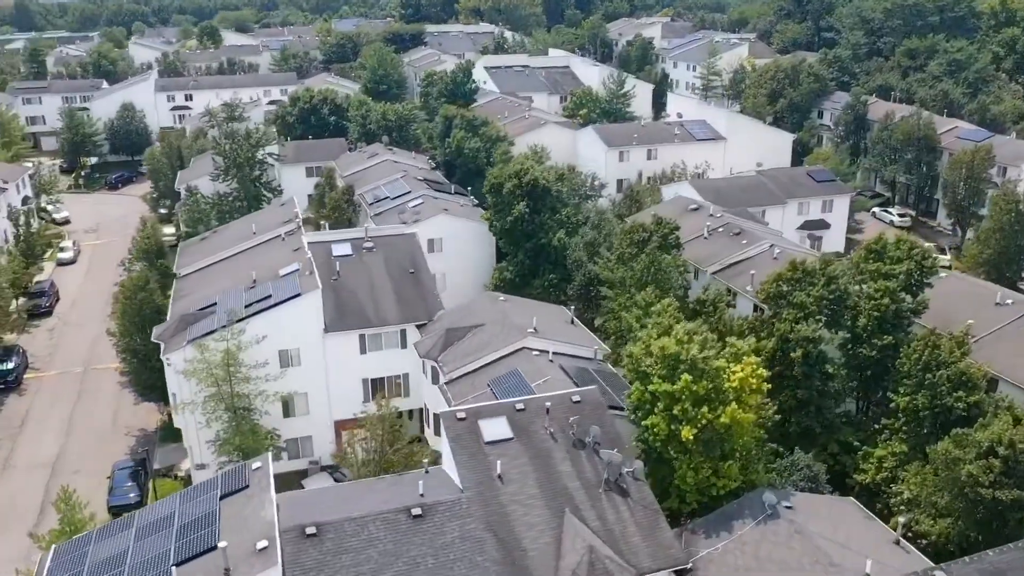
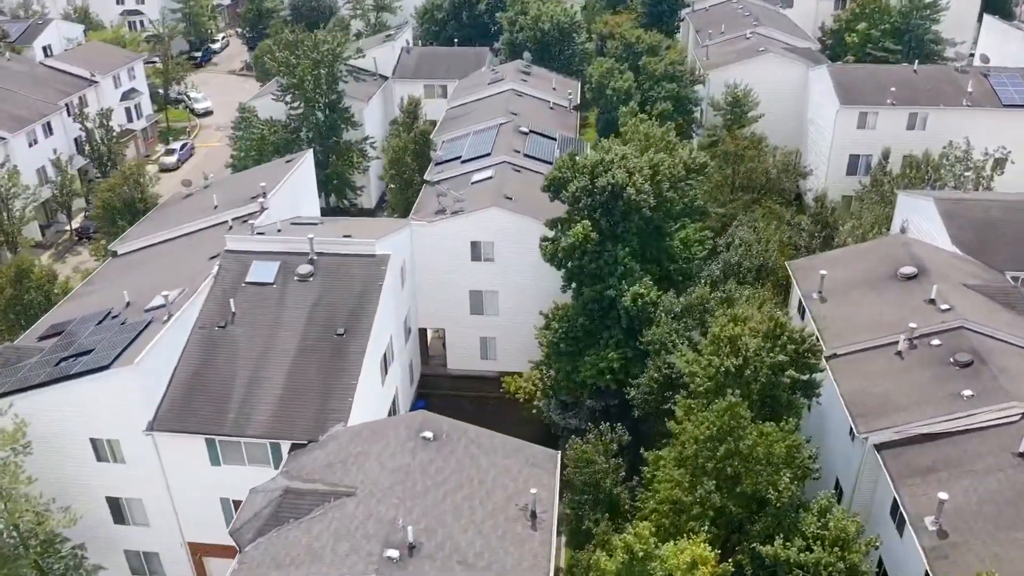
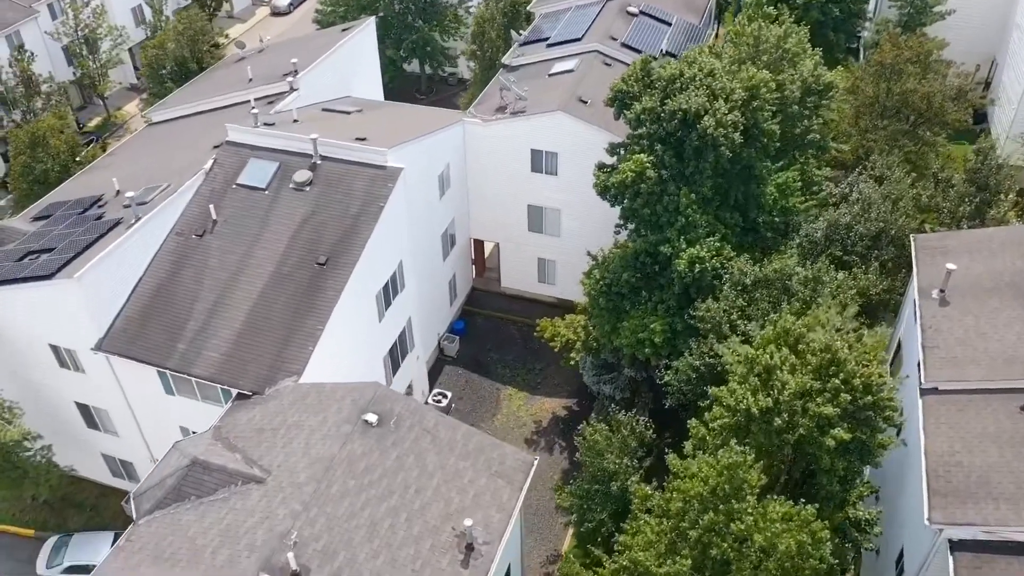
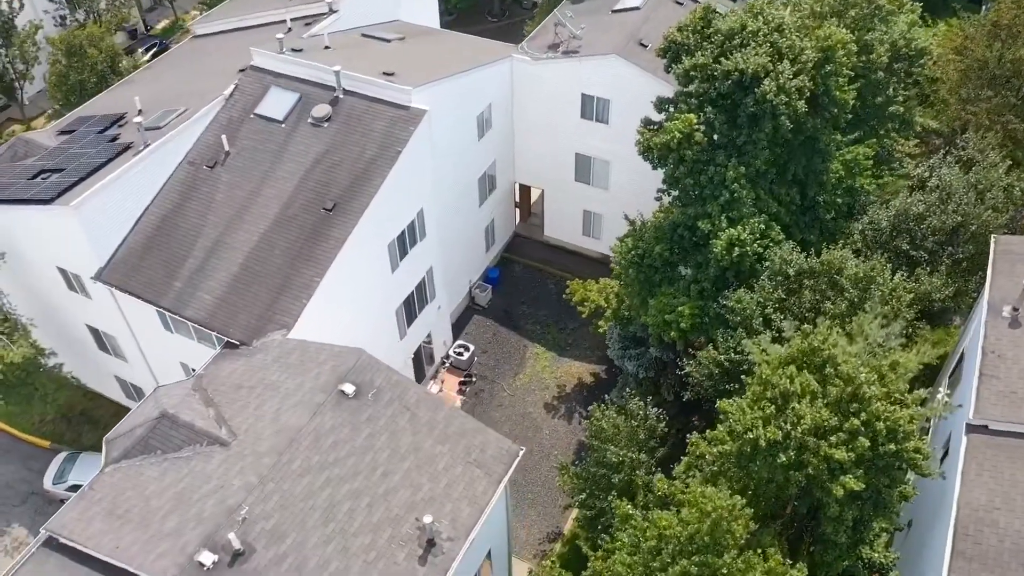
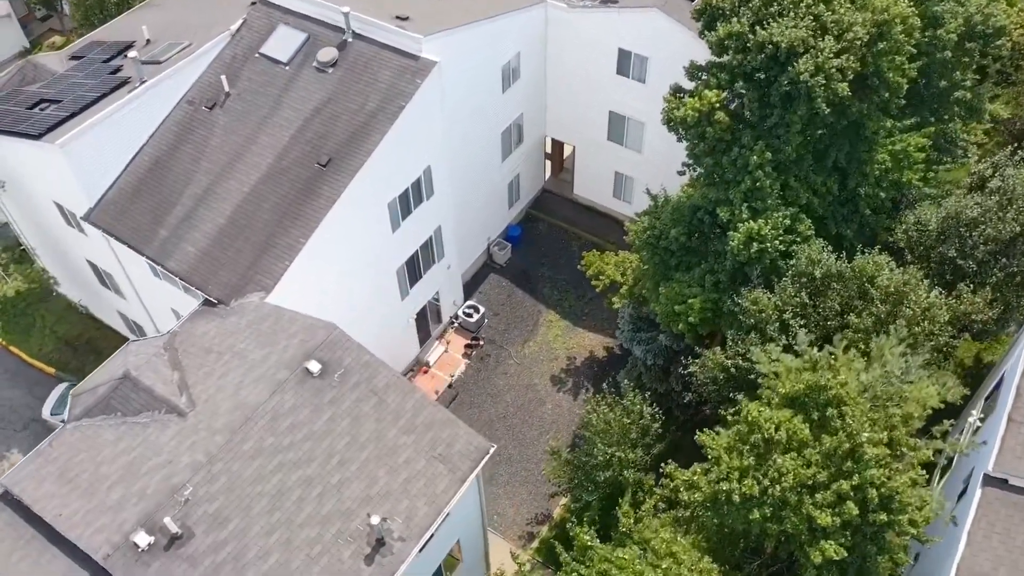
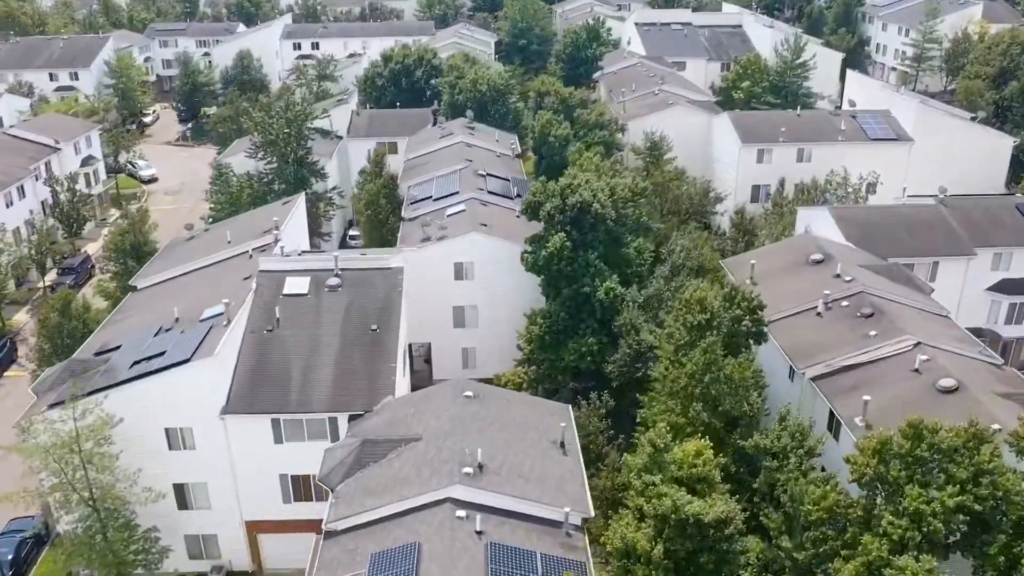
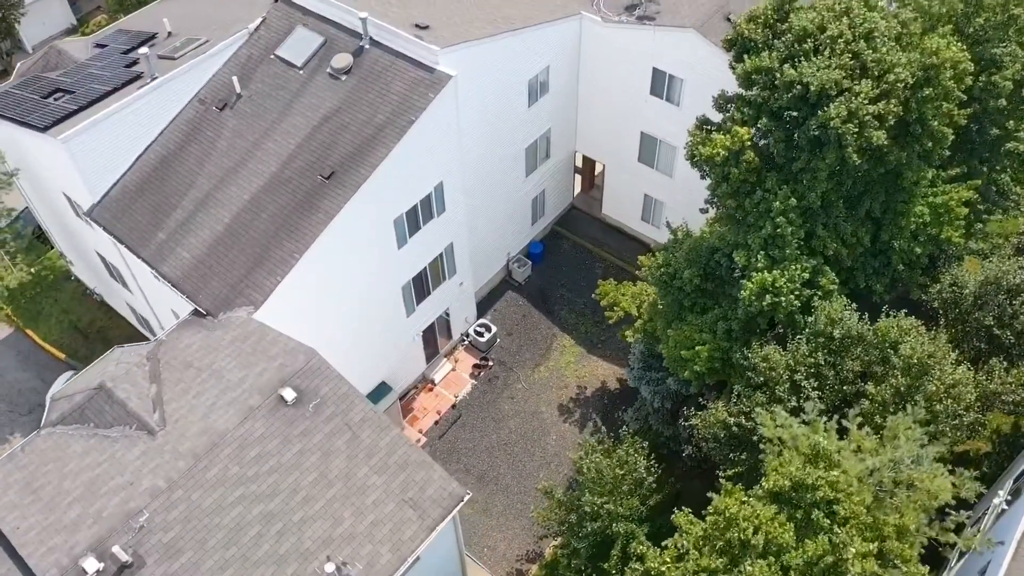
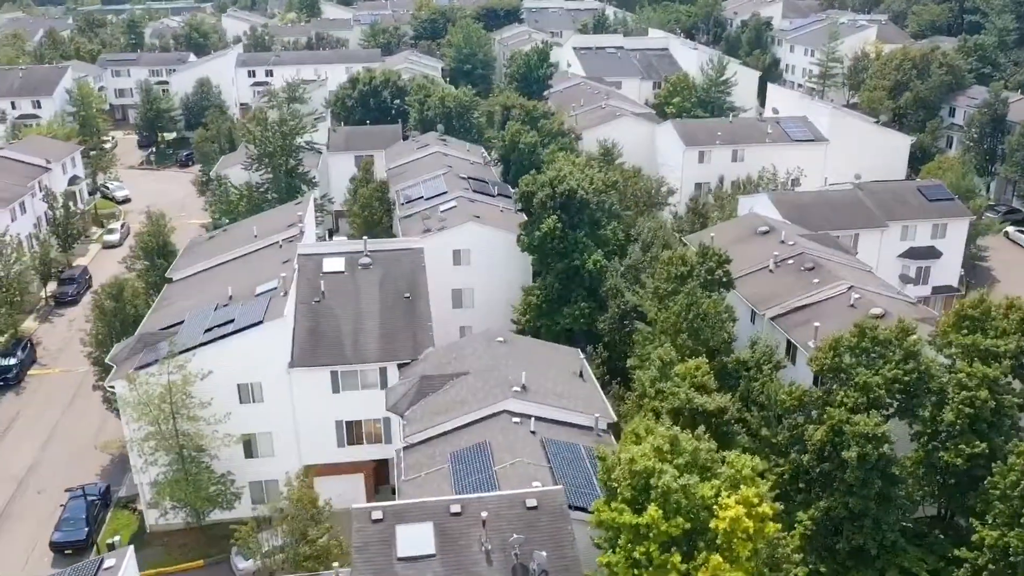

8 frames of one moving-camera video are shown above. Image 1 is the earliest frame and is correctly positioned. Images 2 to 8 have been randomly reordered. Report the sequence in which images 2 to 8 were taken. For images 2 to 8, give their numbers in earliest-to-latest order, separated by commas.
8, 6, 2, 3, 4, 5, 7
